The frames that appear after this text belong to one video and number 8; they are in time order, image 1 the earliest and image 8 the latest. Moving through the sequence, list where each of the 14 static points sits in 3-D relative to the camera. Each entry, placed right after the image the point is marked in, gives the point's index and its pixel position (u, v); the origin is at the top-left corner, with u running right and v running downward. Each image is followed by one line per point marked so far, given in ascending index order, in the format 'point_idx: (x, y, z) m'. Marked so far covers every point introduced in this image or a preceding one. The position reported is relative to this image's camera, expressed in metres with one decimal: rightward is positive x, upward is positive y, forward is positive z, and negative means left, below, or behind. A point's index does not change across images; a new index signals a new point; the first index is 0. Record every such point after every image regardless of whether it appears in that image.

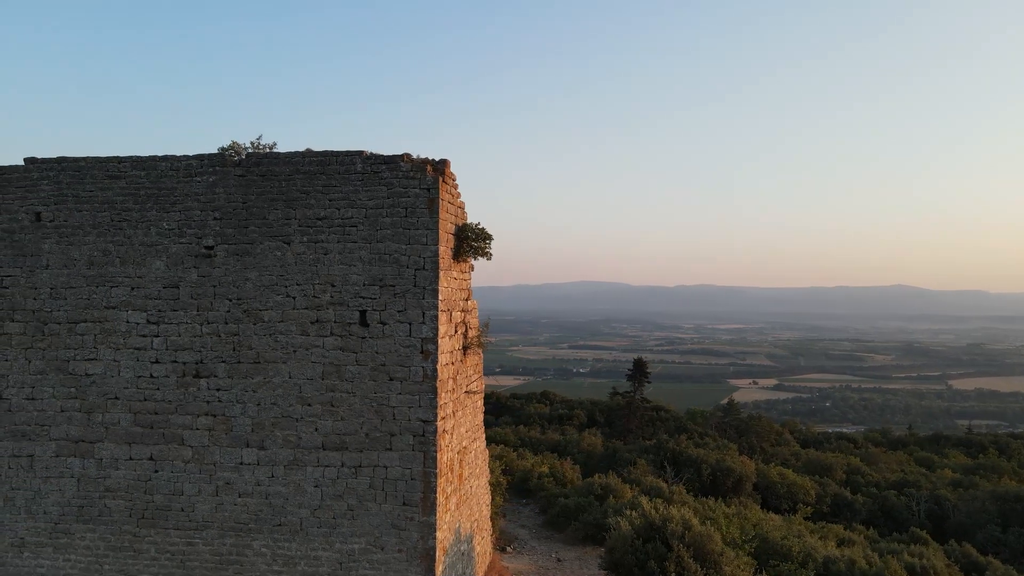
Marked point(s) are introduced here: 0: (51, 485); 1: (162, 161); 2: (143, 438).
0: (-4.6, -1.9, +6.0) m
1: (-3.4, +1.2, +5.8) m
2: (-3.5, -1.4, +5.8) m
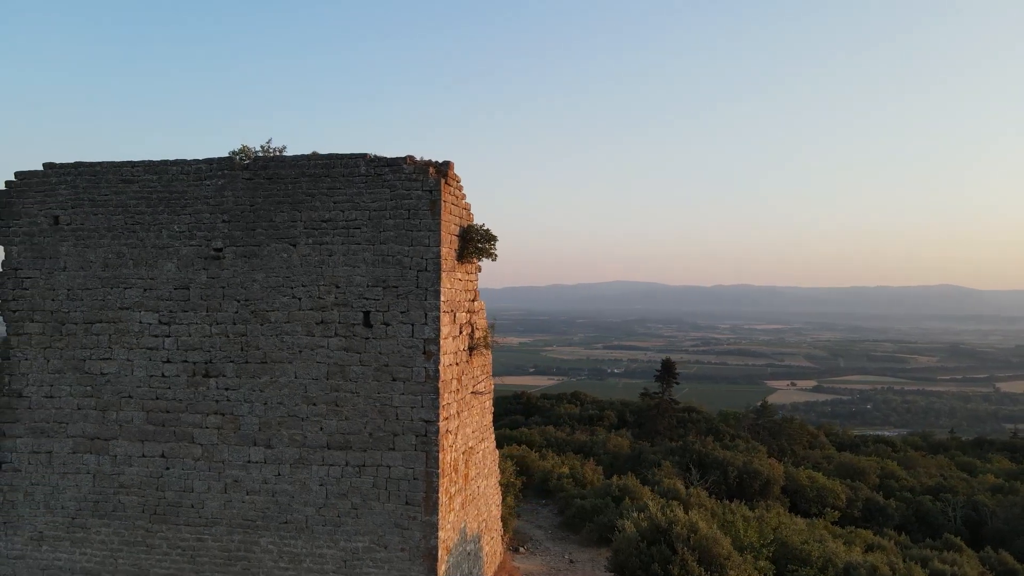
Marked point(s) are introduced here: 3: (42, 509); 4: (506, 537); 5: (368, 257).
0: (-4.5, -2.0, +6.1) m
1: (-3.4, +1.2, +5.9) m
2: (-3.5, -1.4, +5.9) m
3: (-4.8, -2.3, +6.2) m
4: (0.0, -4.0, +9.7) m
5: (-1.3, +0.3, +5.4) m
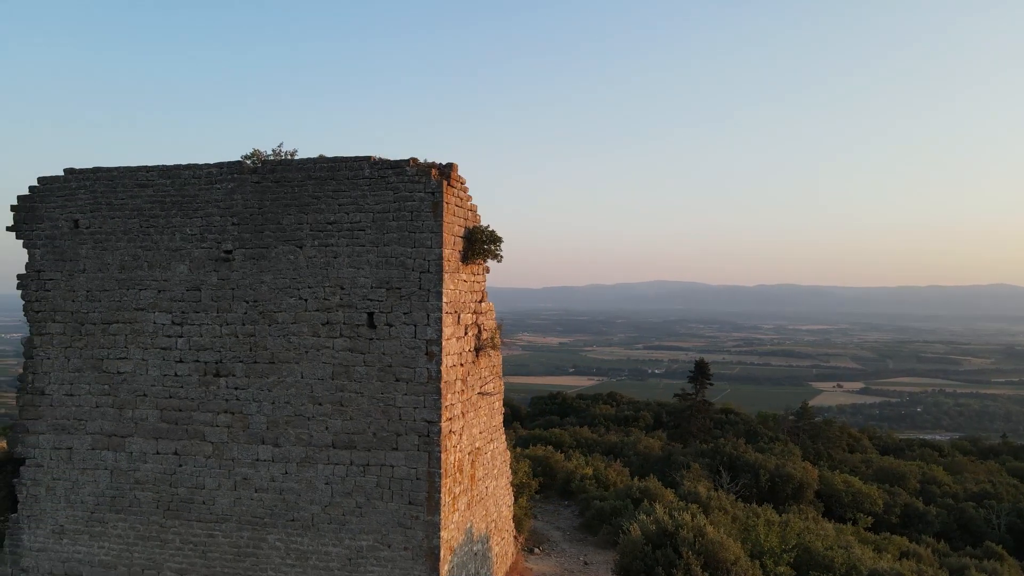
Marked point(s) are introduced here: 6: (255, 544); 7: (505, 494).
0: (-4.5, -2.0, +6.3) m
1: (-3.3, +1.2, +6.1) m
2: (-3.5, -1.5, +6.0) m
3: (-4.8, -2.3, +6.4) m
4: (+0.2, -4.0, +9.7) m
5: (-1.3, +0.3, +5.5) m
6: (-2.5, -2.5, +5.8) m
7: (-0.1, -2.7, +8.0) m
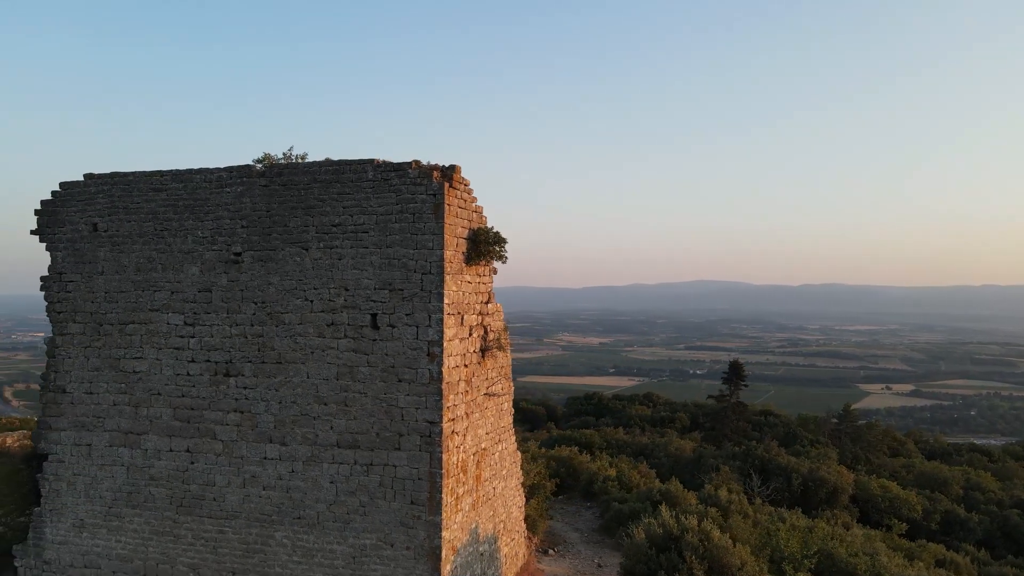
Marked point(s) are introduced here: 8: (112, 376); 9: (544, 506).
0: (-4.4, -2.0, +6.5) m
1: (-3.3, +1.2, +6.2) m
2: (-3.4, -1.5, +6.2) m
3: (-4.7, -2.3, +6.6) m
4: (+0.4, -4.0, +9.7) m
5: (-1.3, +0.2, +5.5) m
6: (-2.4, -2.5, +5.9) m
7: (+0.1, -2.7, +8.0) m
8: (-4.3, -0.9, +6.5) m
9: (+0.6, -3.7, +10.3) m
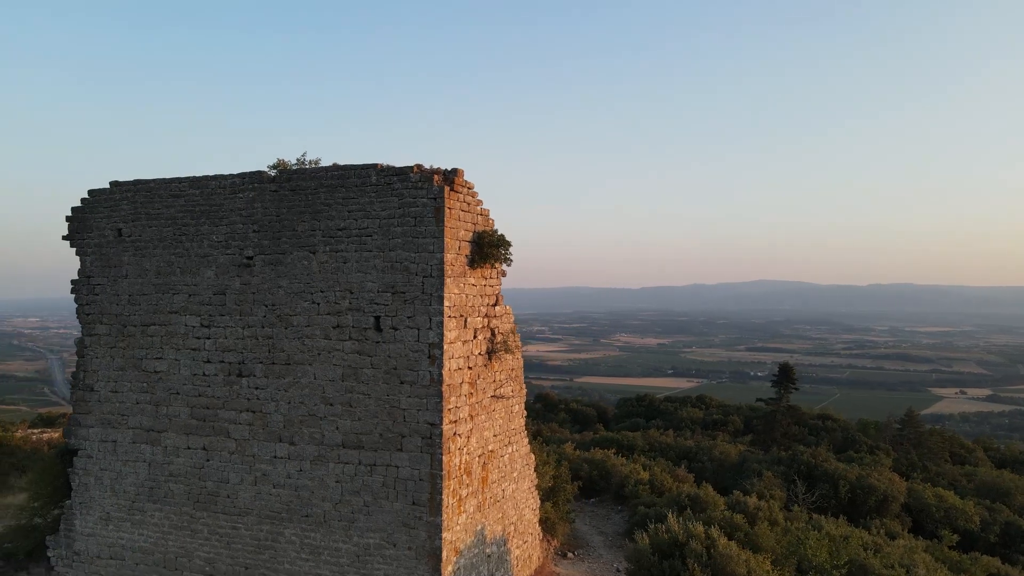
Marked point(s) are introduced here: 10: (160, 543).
0: (-4.3, -2.0, +6.8) m
1: (-3.2, +1.2, +6.4) m
2: (-3.3, -1.5, +6.4) m
3: (-4.6, -2.3, +6.9) m
4: (+0.7, -4.0, +9.6) m
5: (-1.2, +0.2, +5.6) m
6: (-2.4, -2.5, +6.0) m
7: (+0.2, -2.8, +7.9) m
8: (-4.2, -1.0, +6.8) m
9: (+0.9, -3.8, +10.3) m
10: (-3.9, -2.8, +6.6) m
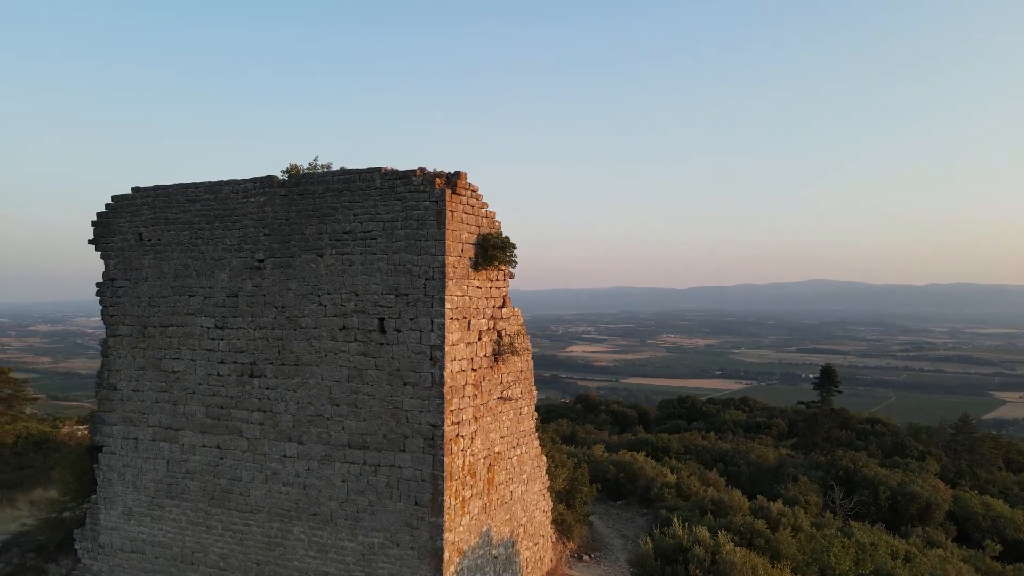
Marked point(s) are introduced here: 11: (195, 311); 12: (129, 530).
0: (-4.2, -2.1, +7.0) m
1: (-3.1, +1.1, +6.6) m
2: (-3.3, -1.5, +6.6) m
3: (-4.5, -2.4, +7.1) m
4: (+0.9, -4.1, +9.6) m
5: (-1.2, +0.2, +5.7) m
6: (-2.3, -2.5, +6.1) m
7: (+0.4, -2.8, +7.9) m
8: (-4.2, -1.0, +7.0) m
9: (+1.2, -3.8, +10.2) m
10: (-3.8, -2.8, +6.8) m
11: (-3.5, -0.3, +6.7) m
12: (-4.5, -2.9, +7.1) m
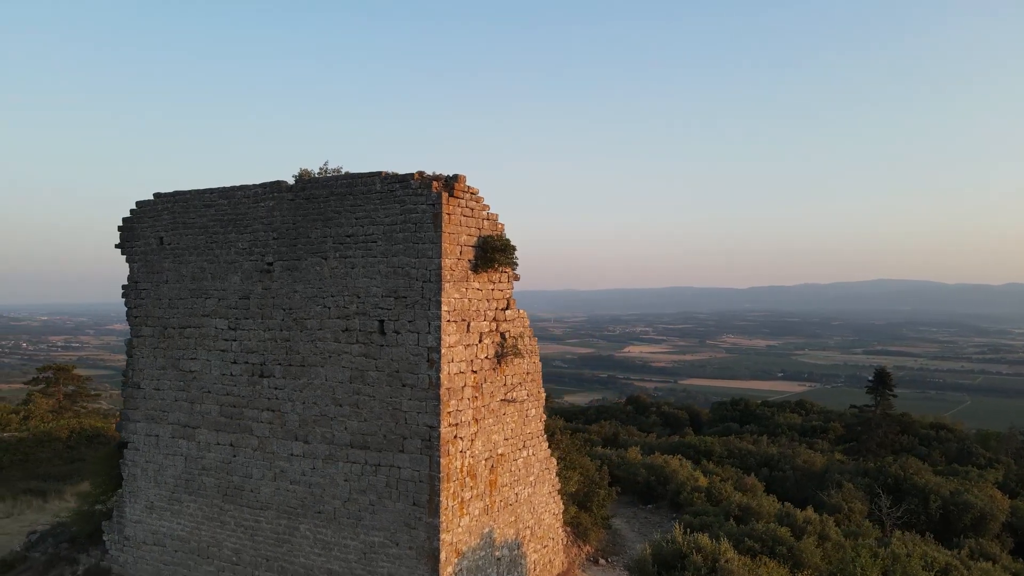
0: (-4.2, -2.1, +7.3) m
1: (-3.1, +1.1, +6.8) m
2: (-3.2, -1.6, +6.8) m
3: (-4.4, -2.4, +7.4) m
4: (+1.2, -4.1, +9.5) m
5: (-1.2, +0.2, +5.7) m
6: (-2.3, -2.5, +6.3) m
7: (+0.5, -2.8, +7.9) m
8: (-4.1, -1.0, +7.2) m
9: (+1.5, -3.8, +10.1) m
10: (-3.7, -2.9, +7.0) m
11: (-3.5, -0.3, +6.9) m
12: (-4.5, -2.9, +7.4) m
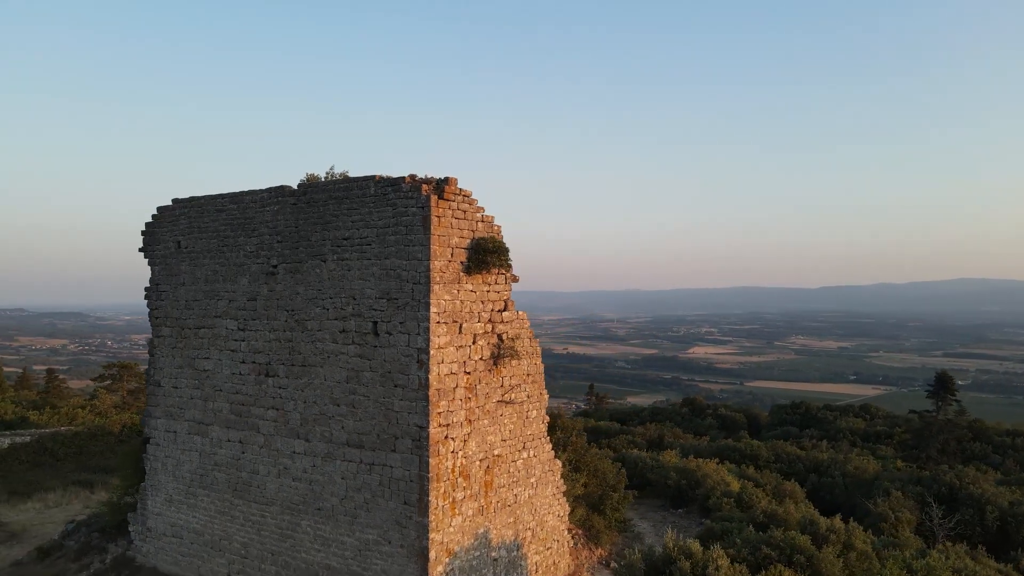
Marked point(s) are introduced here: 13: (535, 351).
0: (-4.1, -2.1, +7.6) m
1: (-3.1, +1.1, +7.0) m
2: (-3.2, -1.6, +7.0) m
3: (-4.4, -2.4, +7.7) m
4: (+1.3, -4.1, +9.4) m
5: (-1.3, +0.2, +5.8) m
6: (-2.4, -2.6, +6.4) m
7: (+0.6, -2.8, +7.9) m
8: (-4.0, -1.1, +7.5) m
9: (+1.7, -3.8, +10.0) m
10: (-3.7, -2.9, +7.3) m
11: (-3.5, -0.3, +7.2) m
12: (-4.4, -2.9, +7.7) m
13: (+0.3, -0.7, +7.0) m
